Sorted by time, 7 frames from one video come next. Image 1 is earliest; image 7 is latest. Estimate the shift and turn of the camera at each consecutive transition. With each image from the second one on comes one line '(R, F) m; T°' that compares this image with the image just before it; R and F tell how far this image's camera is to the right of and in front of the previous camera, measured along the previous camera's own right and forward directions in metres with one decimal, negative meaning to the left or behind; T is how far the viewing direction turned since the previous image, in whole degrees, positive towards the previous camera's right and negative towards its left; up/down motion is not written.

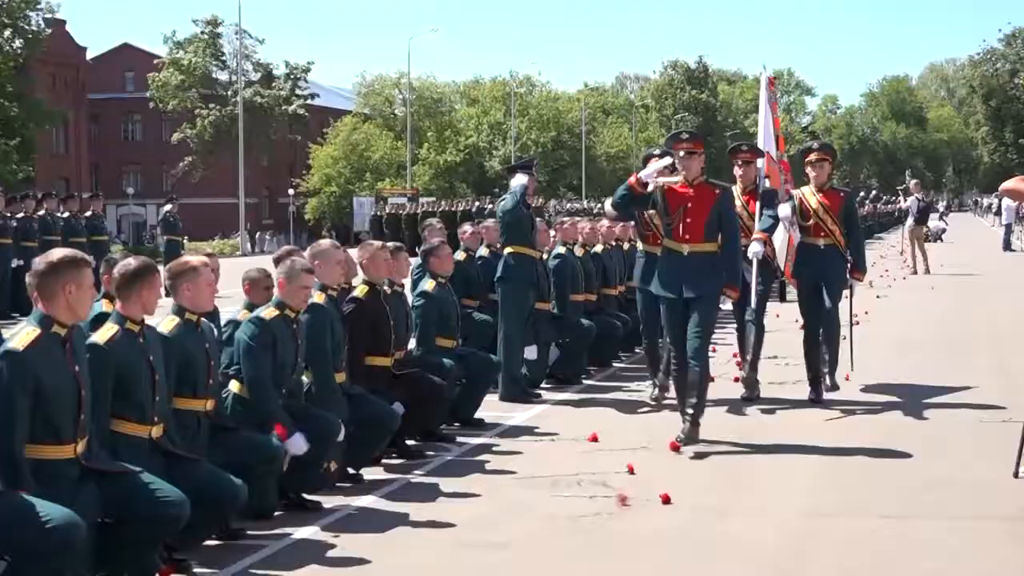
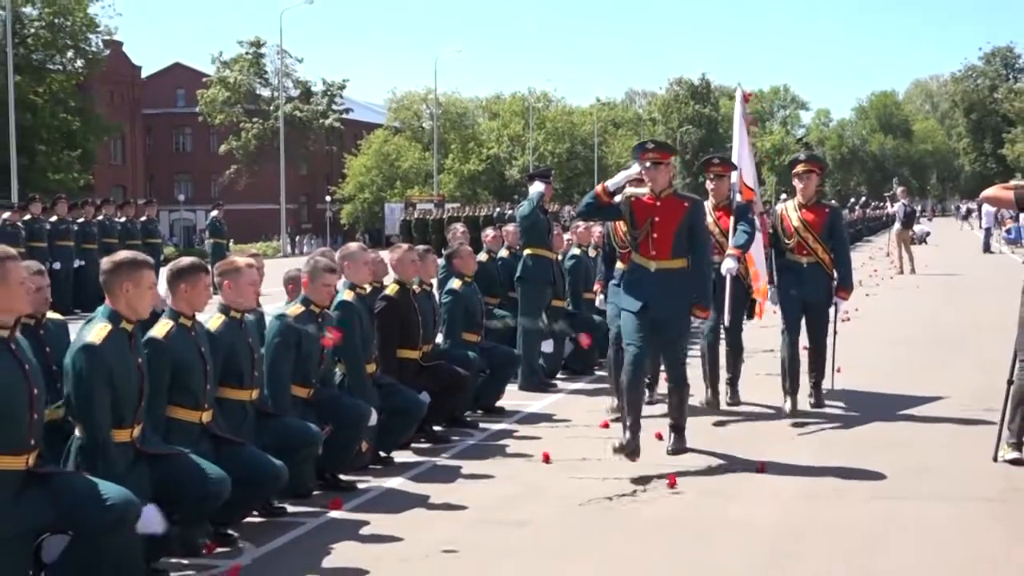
(-0.1, -0.5) m; 0°
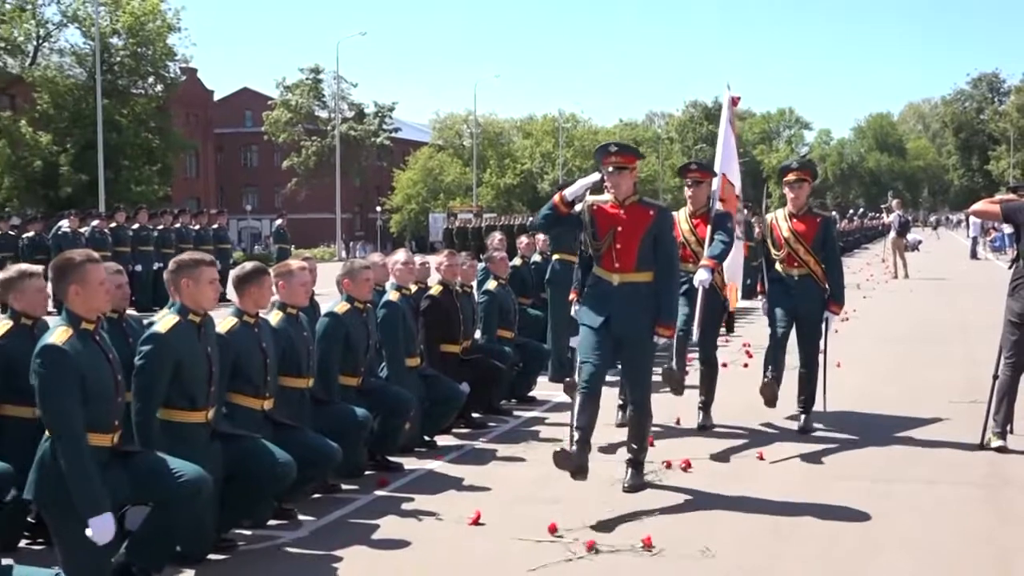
(-0.1, -0.7) m; -1°
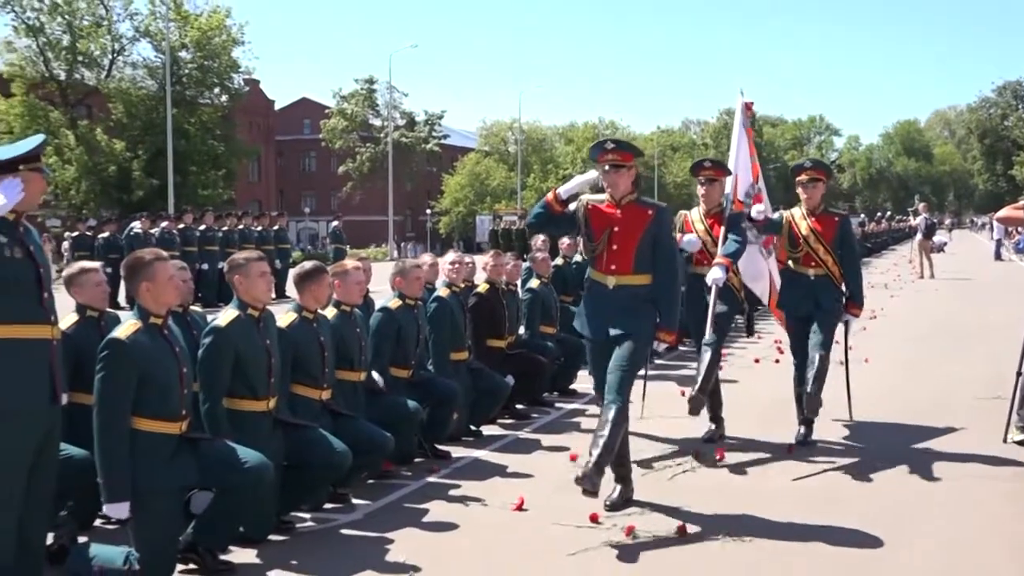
(-0.1, -0.4) m; -2°
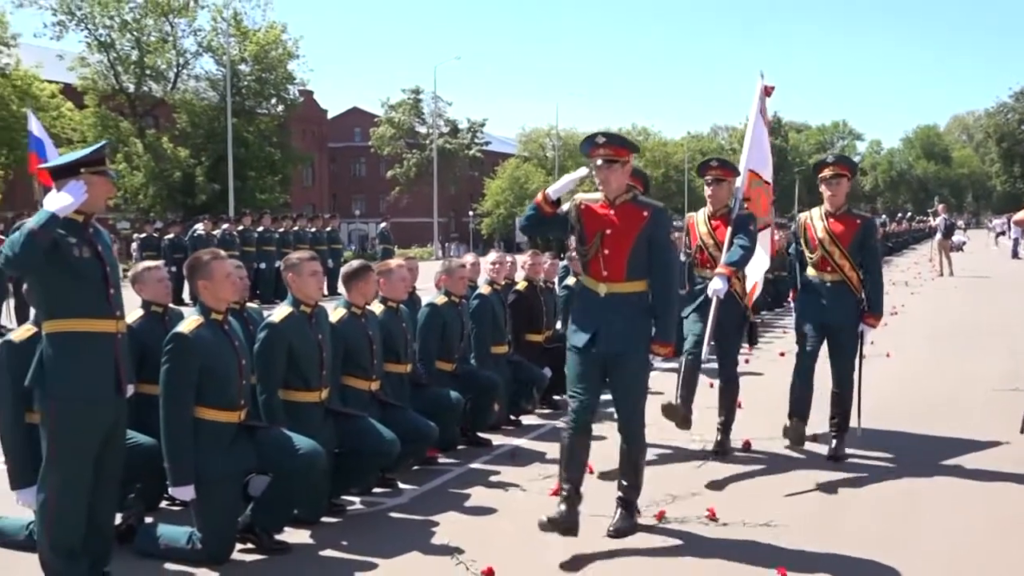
(0.0, -0.4) m; -2°
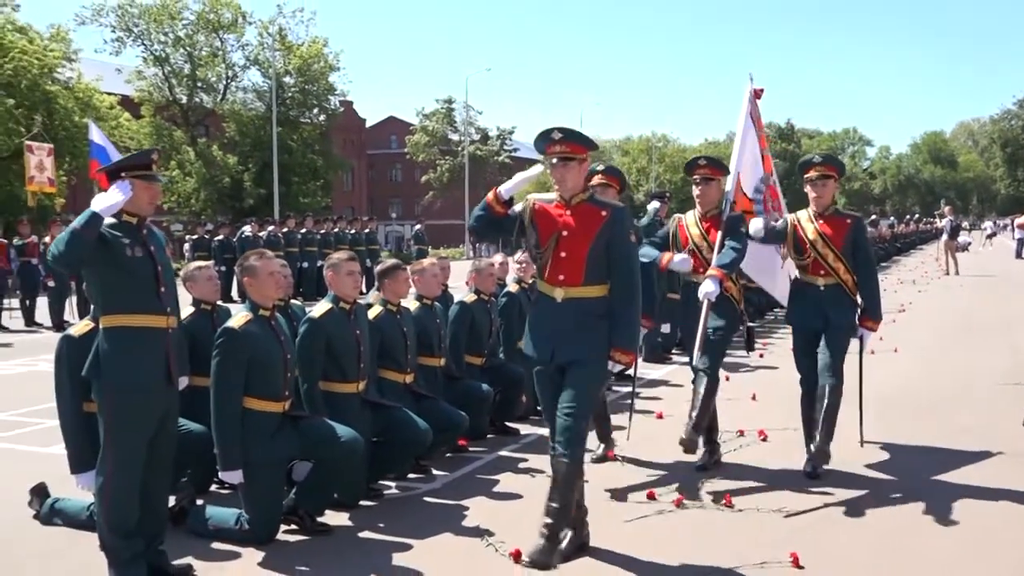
(0.0, -0.5) m; -2°
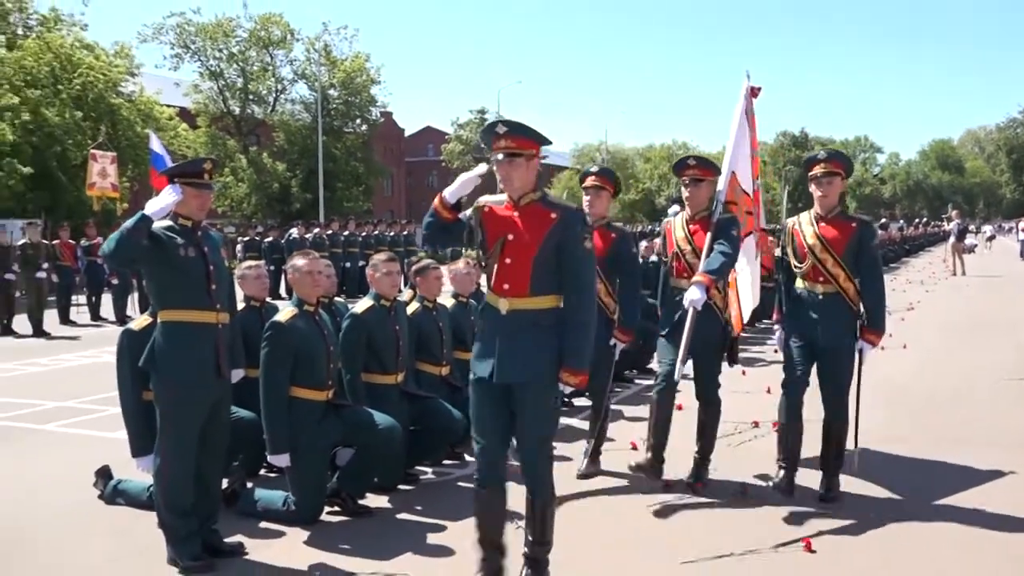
(+0.1, -0.5) m; -2°
